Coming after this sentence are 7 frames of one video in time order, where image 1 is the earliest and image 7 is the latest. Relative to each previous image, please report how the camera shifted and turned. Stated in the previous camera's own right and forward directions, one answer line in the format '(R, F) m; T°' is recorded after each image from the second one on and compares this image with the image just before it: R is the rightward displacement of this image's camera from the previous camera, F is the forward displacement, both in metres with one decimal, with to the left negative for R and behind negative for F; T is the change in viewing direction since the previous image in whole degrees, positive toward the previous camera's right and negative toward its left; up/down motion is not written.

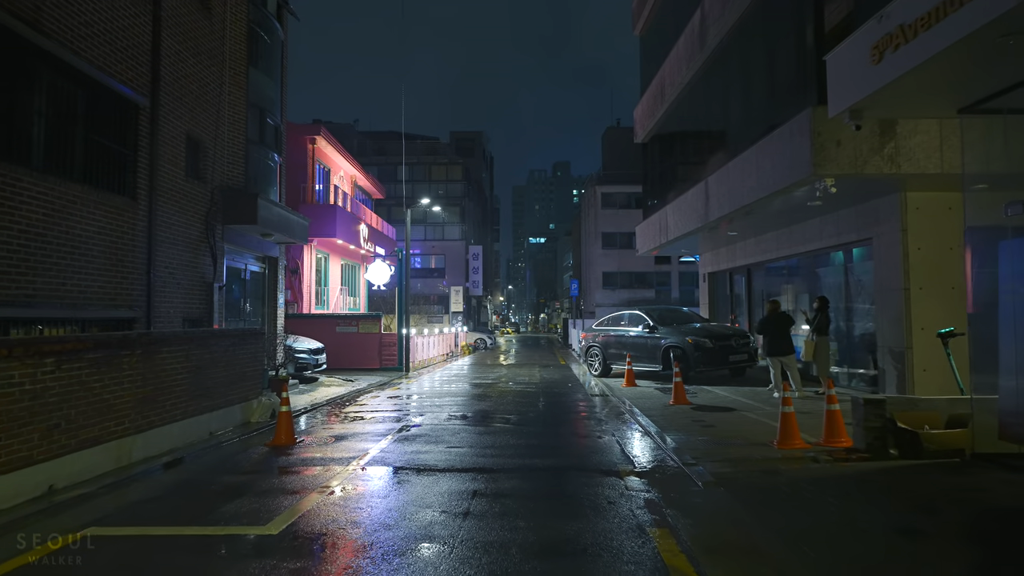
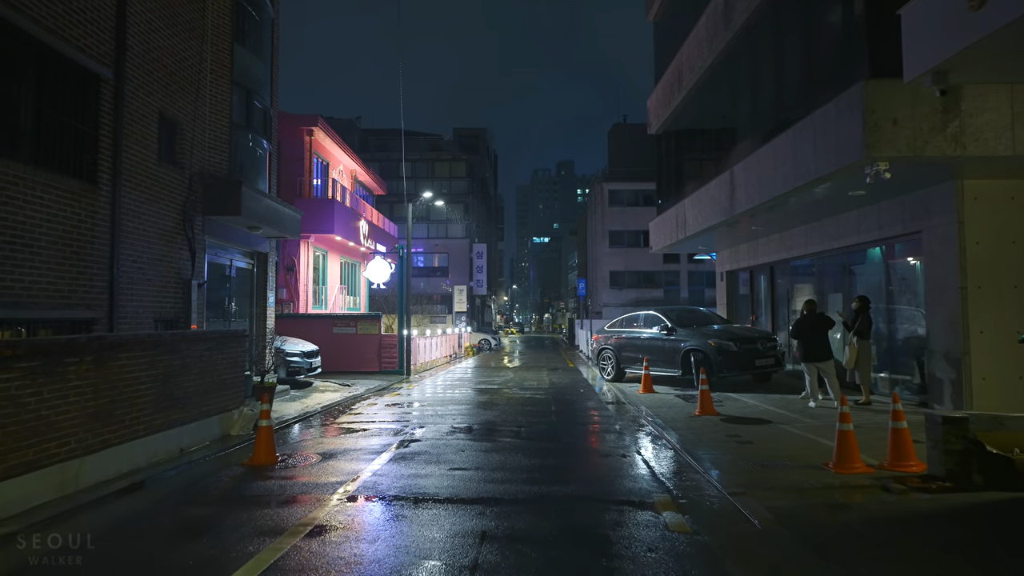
(-0.1, +1.1) m; 0°
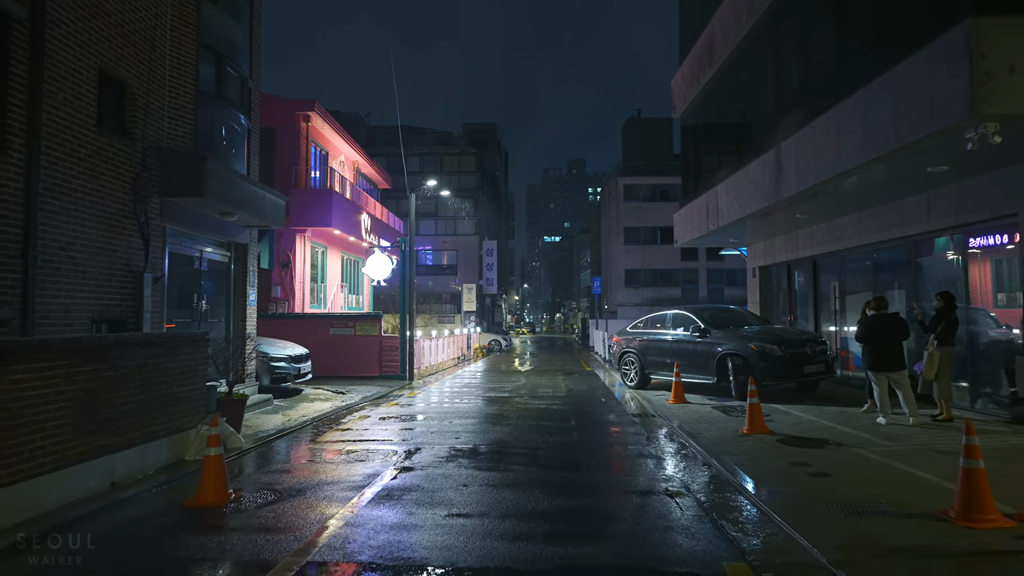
(0.0, +1.7) m; -1°
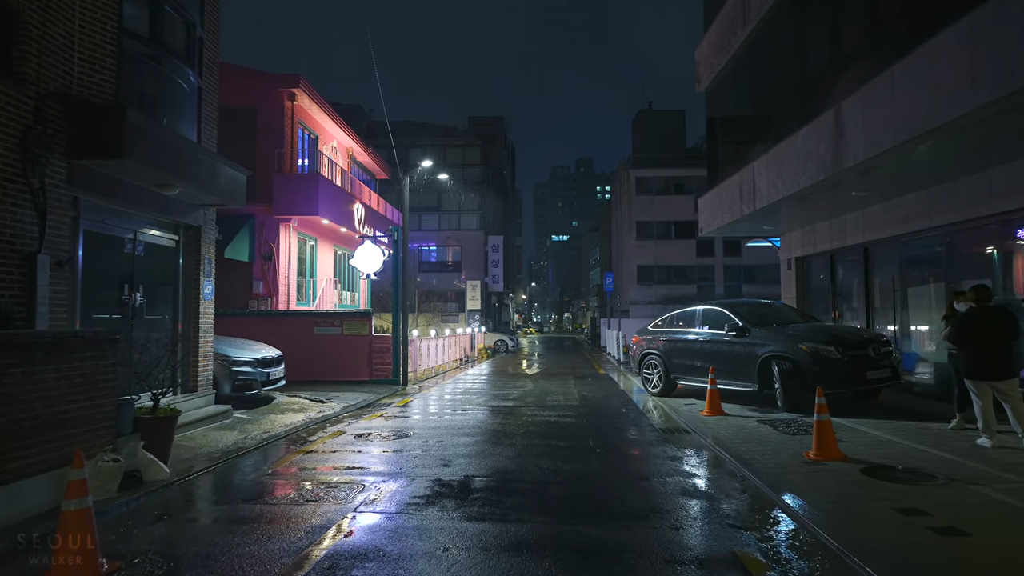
(+0.1, +2.0) m; -1°
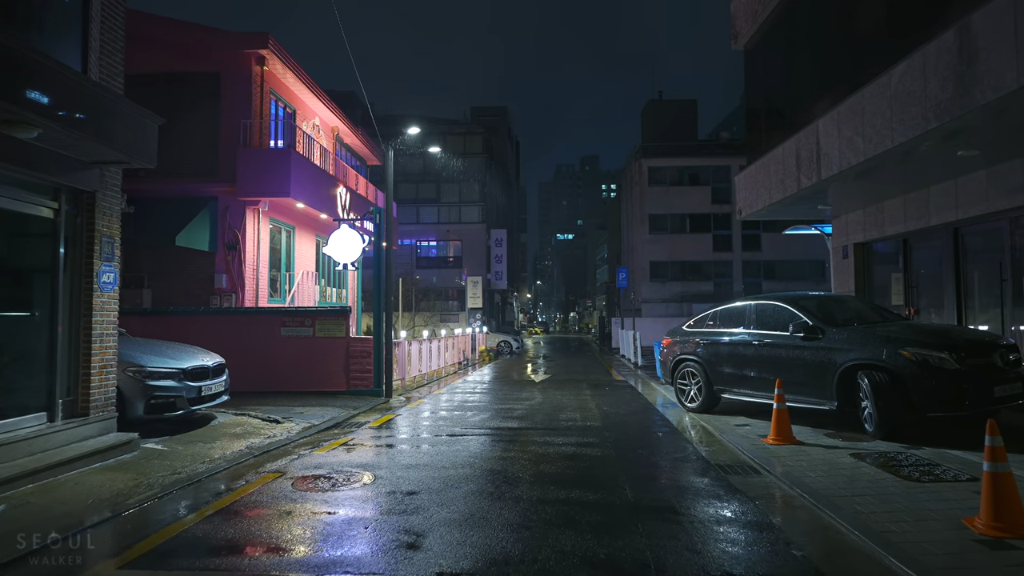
(0.0, +2.7) m; 0°
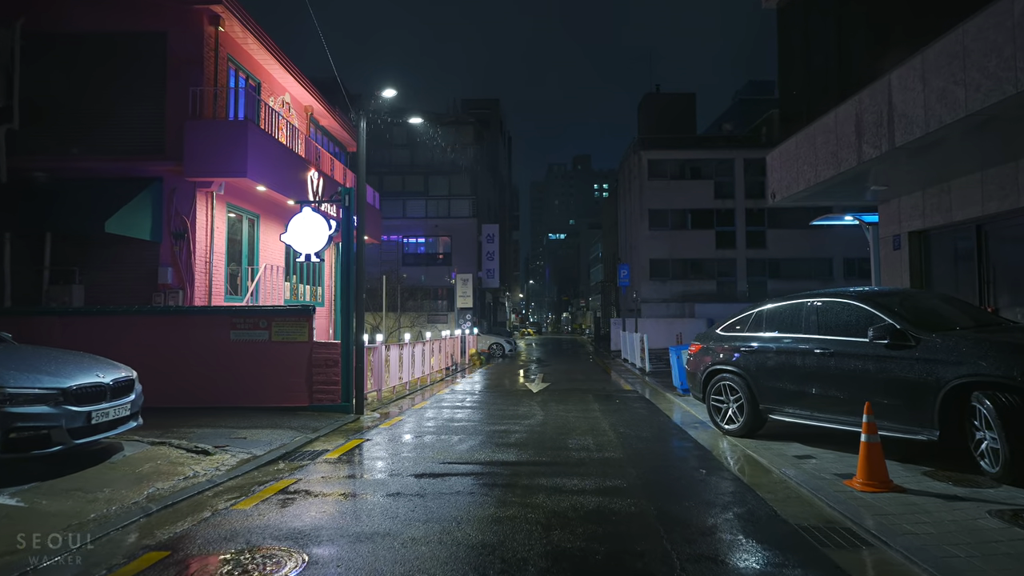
(-0.1, +2.2) m; +1°
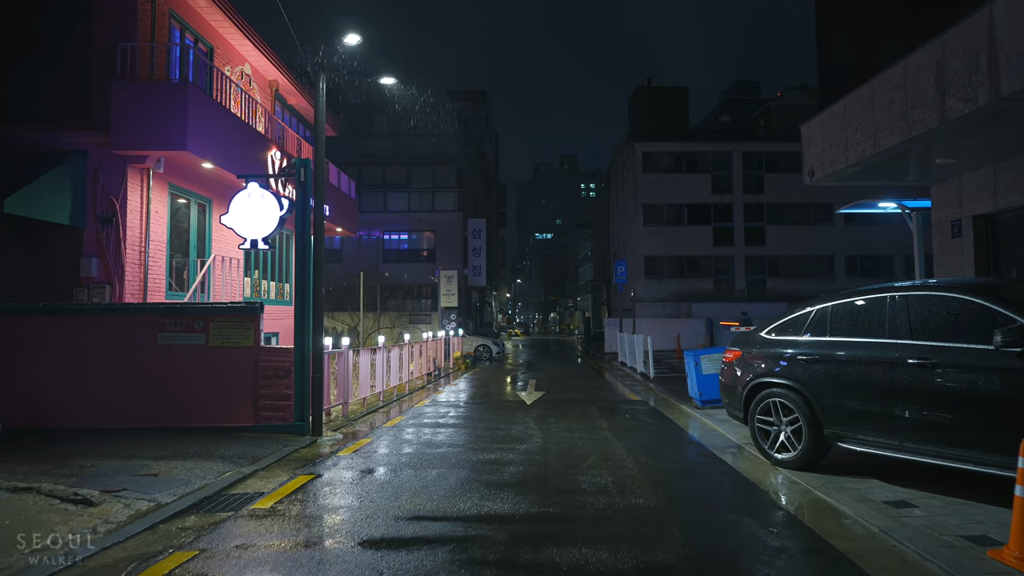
(-0.1, +2.1) m; +1°
